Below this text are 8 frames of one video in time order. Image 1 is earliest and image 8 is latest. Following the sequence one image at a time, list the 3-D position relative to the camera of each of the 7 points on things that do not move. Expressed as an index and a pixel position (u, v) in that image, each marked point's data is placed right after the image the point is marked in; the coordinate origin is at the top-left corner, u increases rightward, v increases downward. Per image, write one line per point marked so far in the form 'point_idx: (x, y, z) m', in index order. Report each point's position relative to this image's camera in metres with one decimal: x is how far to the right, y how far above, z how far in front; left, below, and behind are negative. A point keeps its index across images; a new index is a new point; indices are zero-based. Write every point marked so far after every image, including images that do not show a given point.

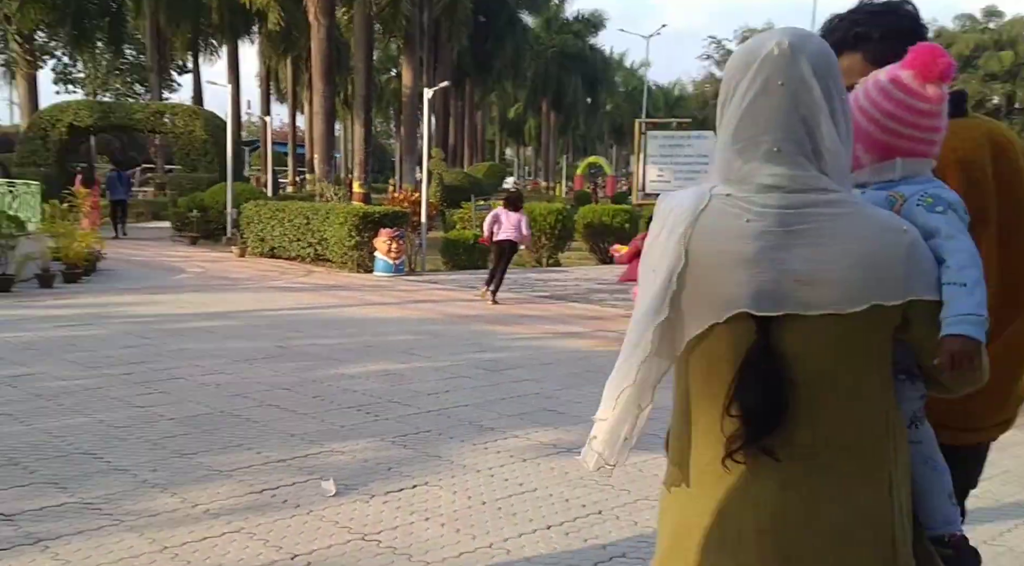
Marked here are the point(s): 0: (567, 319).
0: (+0.7, -0.4, +13.8) m
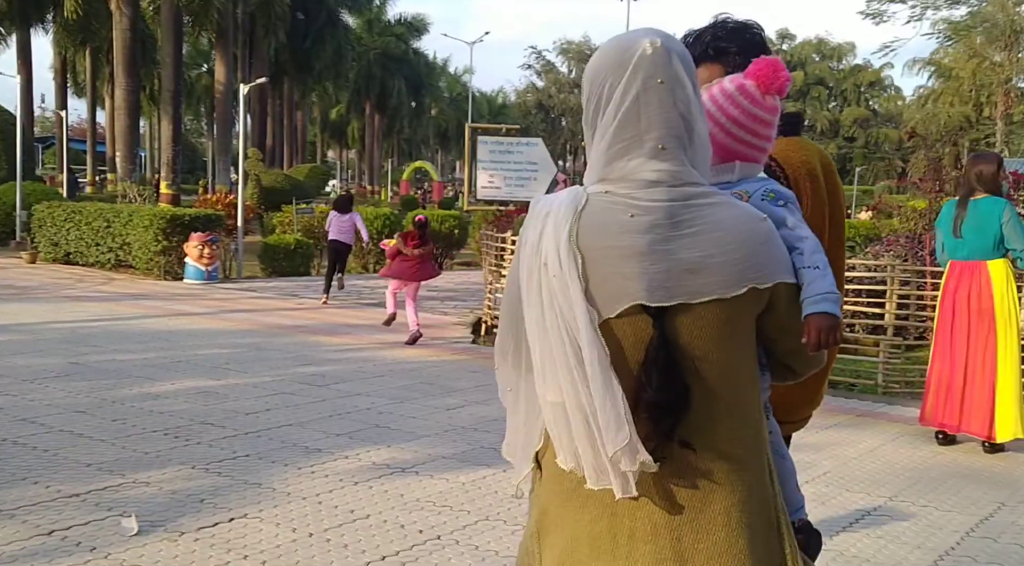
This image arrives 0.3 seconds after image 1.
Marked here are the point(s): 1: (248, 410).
0: (-1.3, -0.5, +12.9) m
1: (-1.9, -0.9, +8.1) m
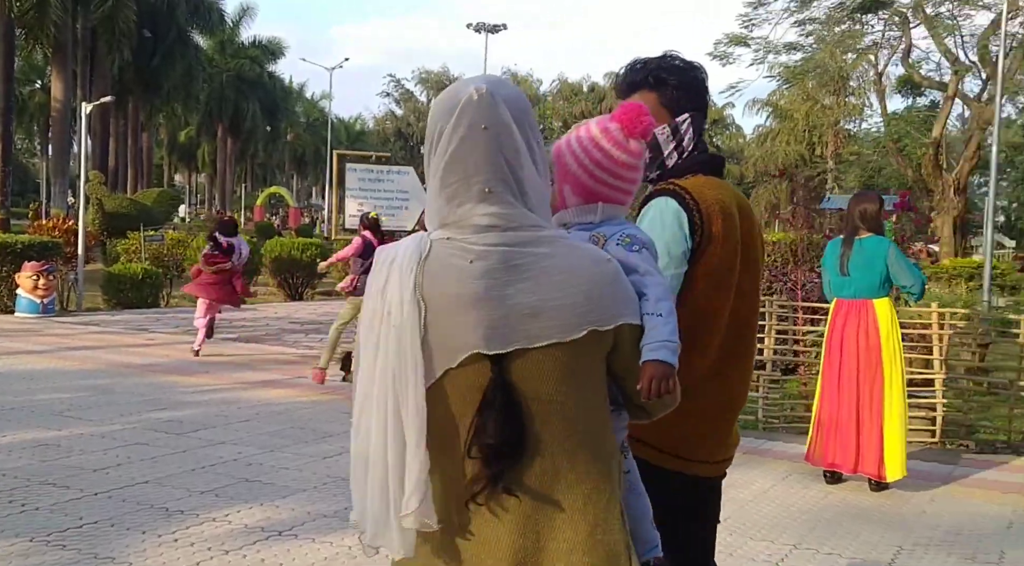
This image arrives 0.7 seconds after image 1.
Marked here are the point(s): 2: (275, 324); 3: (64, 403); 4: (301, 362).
0: (-2.7, -0.9, +12.0) m
1: (-2.6, -1.1, +7.1) m
2: (-3.4, -0.6, +16.3) m
3: (-3.5, -1.0, +9.0) m
4: (-2.4, -0.9, +12.8) m
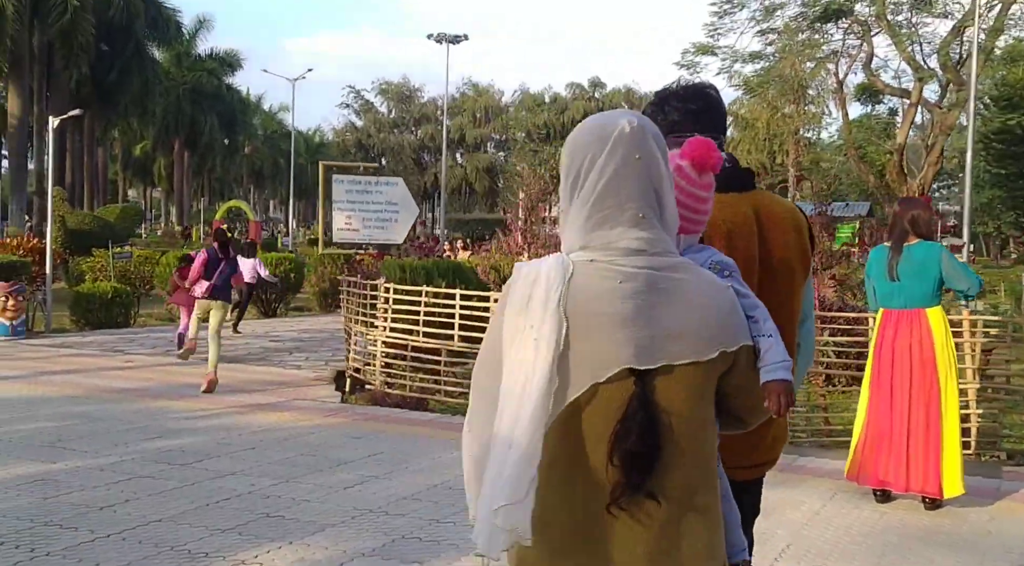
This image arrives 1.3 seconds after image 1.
0: (-2.6, -1.0, +11.2) m
1: (-2.3, -1.2, +6.3) m
2: (-3.5, -0.8, +15.5) m
3: (-3.3, -1.1, +8.2) m
4: (-2.3, -1.0, +12.0) m
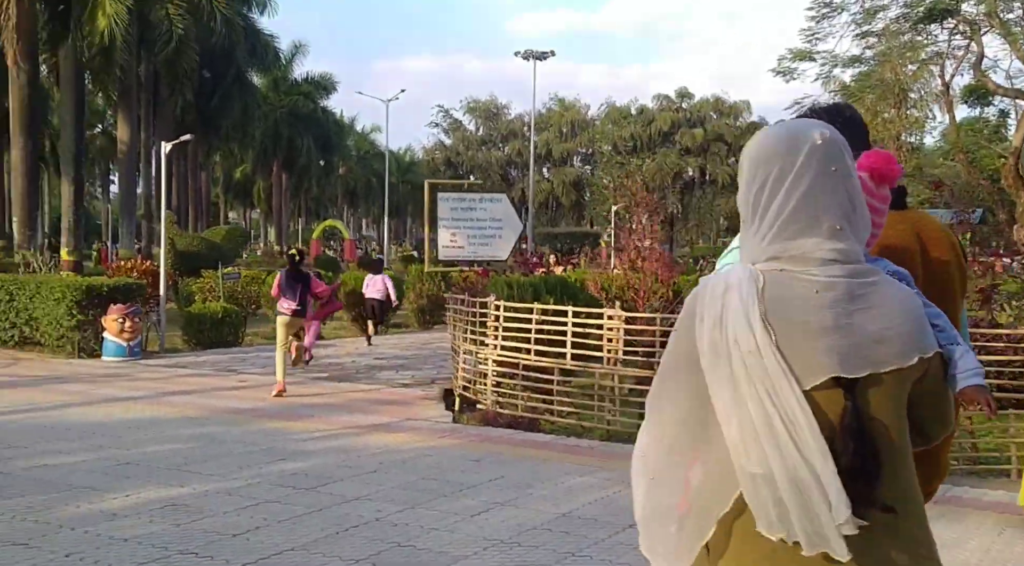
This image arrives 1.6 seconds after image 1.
0: (-1.5, -1.2, +11.1) m
1: (-1.5, -1.4, +6.3) m
2: (-2.1, -1.1, +15.5) m
3: (-2.4, -1.3, +8.2) m
4: (-1.1, -1.2, +11.9) m
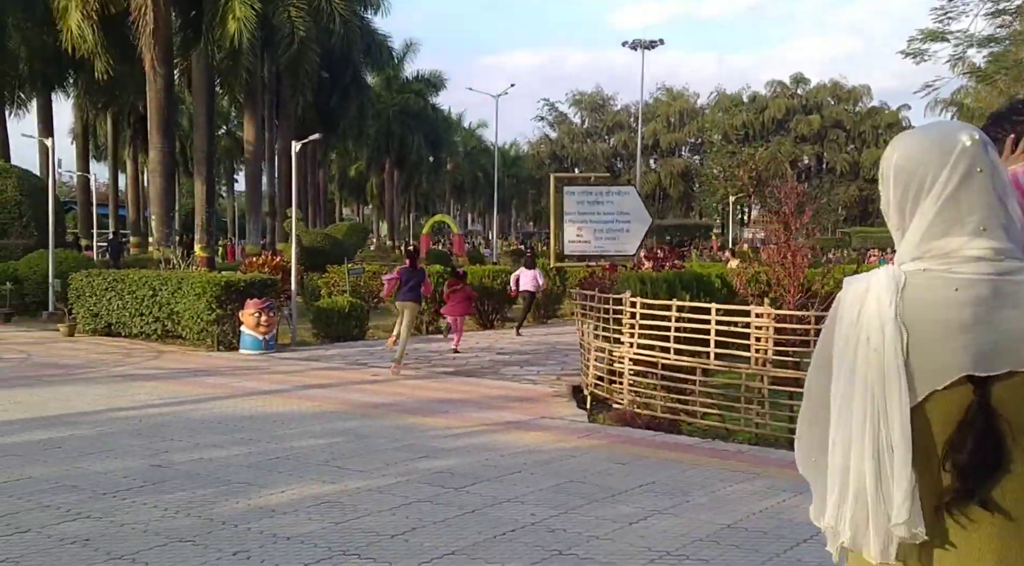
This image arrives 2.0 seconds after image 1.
0: (-0.2, -1.2, +11.1) m
1: (-0.7, -1.4, +6.3) m
2: (-0.4, -1.0, +15.6) m
3: (-1.4, -1.3, +8.3) m
4: (+0.2, -1.2, +11.9) m
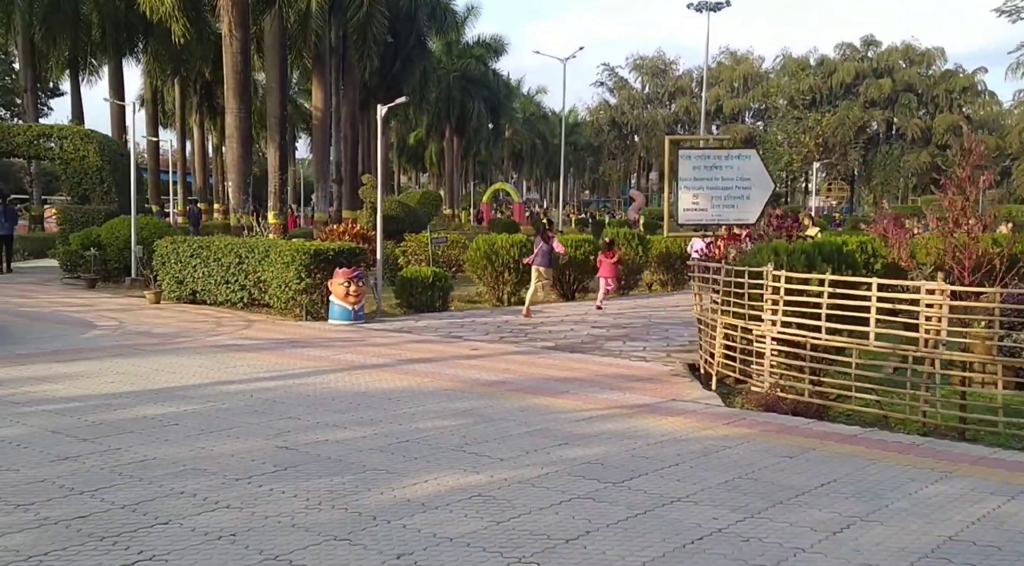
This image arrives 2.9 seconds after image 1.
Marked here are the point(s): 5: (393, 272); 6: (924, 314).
0: (+0.9, -0.9, +10.4) m
1: (+0.2, -1.2, +5.6) m
2: (+0.9, -0.6, +14.9) m
3: (-0.4, -1.1, +7.7) m
4: (+1.4, -0.9, +11.2) m
5: (-2.0, +0.2, +19.6) m
6: (+3.0, -0.2, +8.4) m
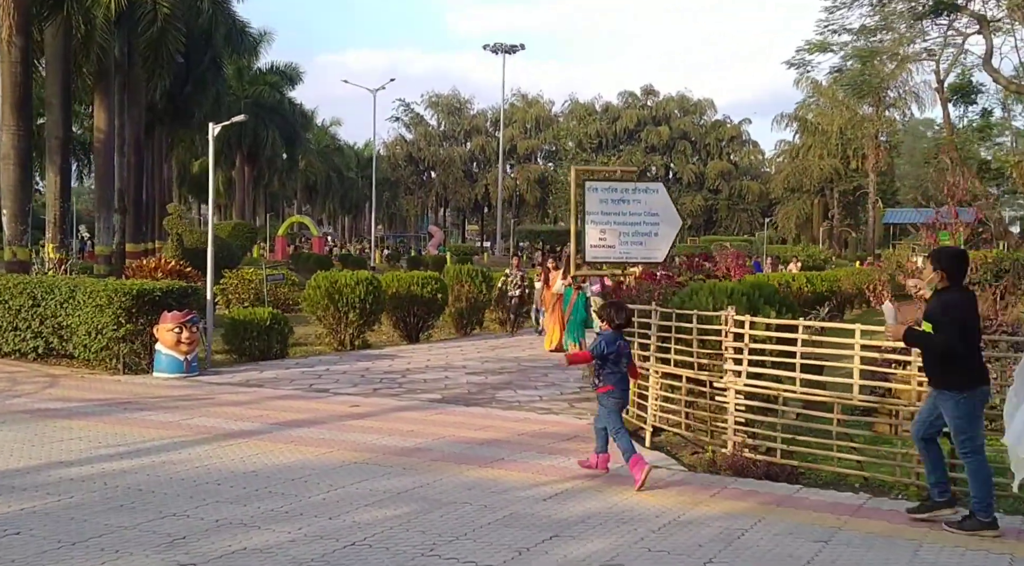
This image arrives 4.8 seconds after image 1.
0: (+0.3, -1.3, +8.8) m
1: (+0.5, -1.4, +4.0) m
2: (-0.6, -1.1, +13.2) m
3: (-0.5, -1.3, +5.9) m
4: (+0.5, -1.3, +9.6) m
5: (-4.4, -0.5, +17.3) m
6: (+2.7, -0.5, +7.3) m
